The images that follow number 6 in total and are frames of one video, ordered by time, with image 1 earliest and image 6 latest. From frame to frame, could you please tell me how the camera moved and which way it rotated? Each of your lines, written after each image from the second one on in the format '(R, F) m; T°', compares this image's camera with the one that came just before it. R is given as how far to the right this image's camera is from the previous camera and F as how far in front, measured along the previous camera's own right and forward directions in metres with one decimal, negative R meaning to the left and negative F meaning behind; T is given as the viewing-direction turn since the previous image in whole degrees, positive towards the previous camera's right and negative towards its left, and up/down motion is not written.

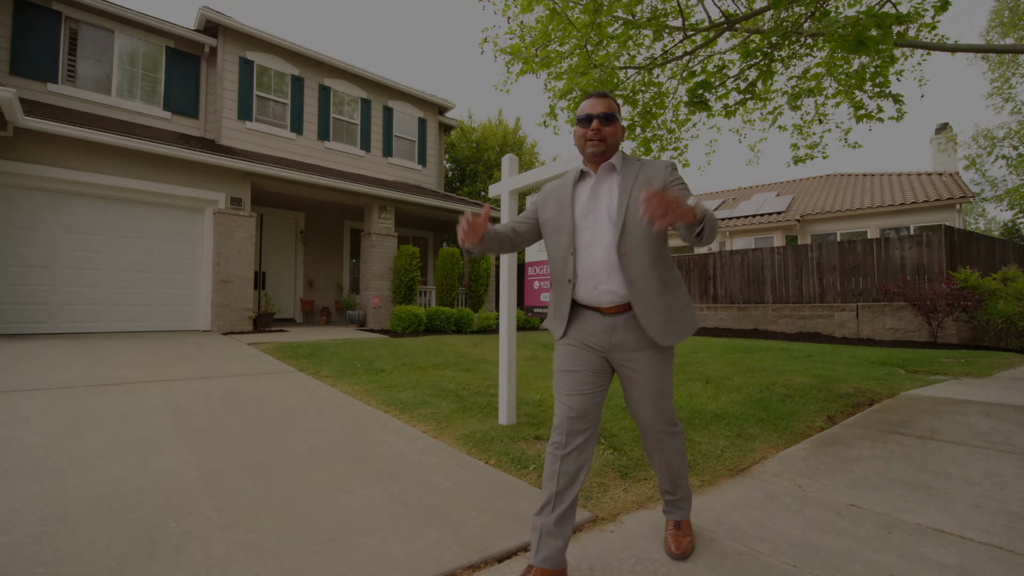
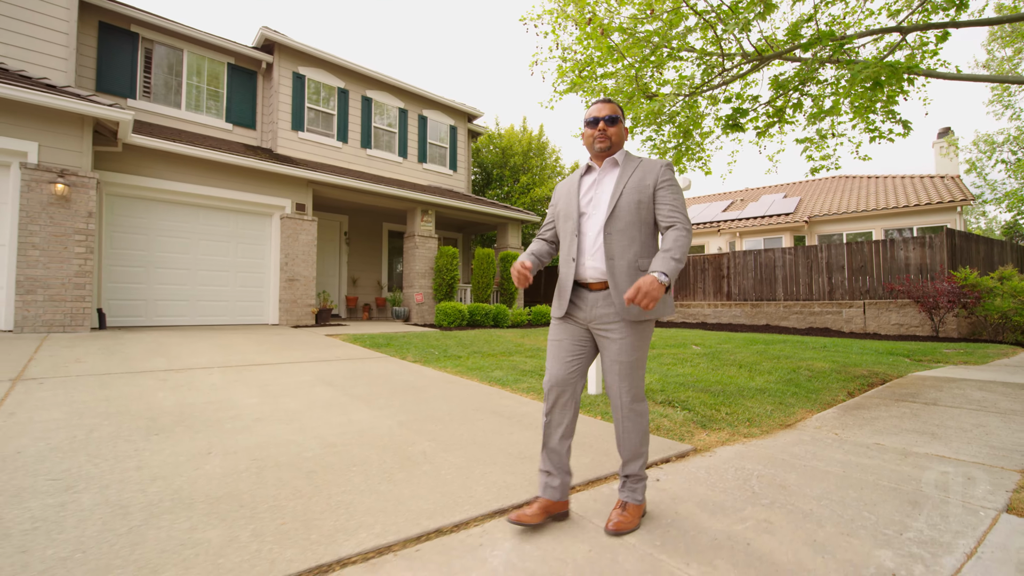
(-0.8, -0.9) m; 0°
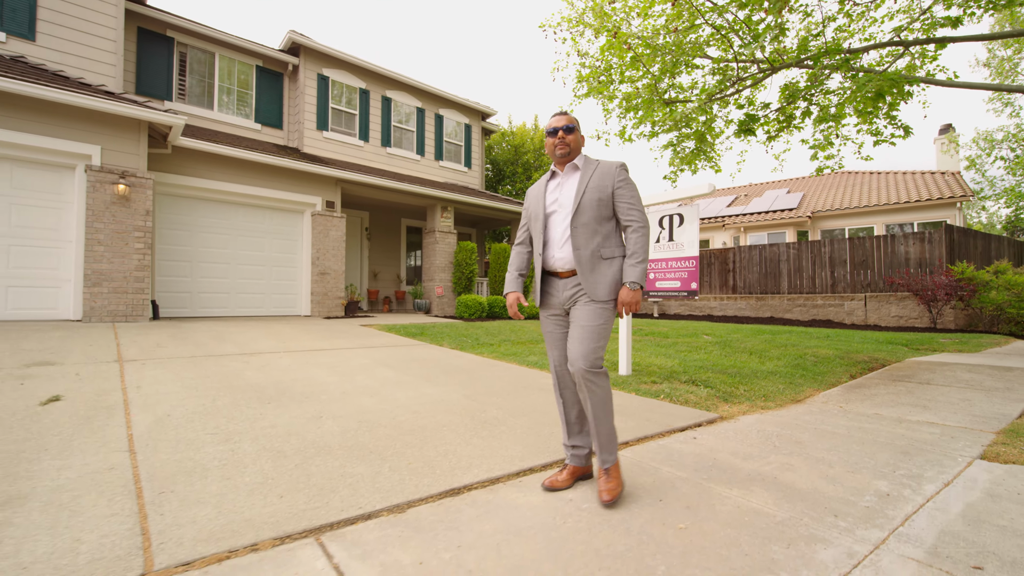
(-0.4, -0.5) m; 0°
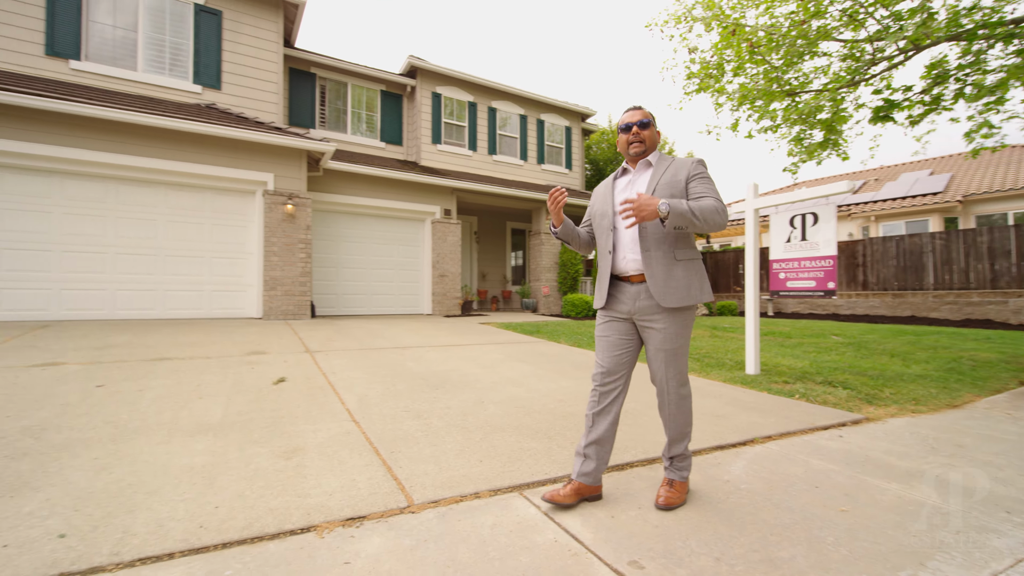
(-0.4, -0.4) m; -11°
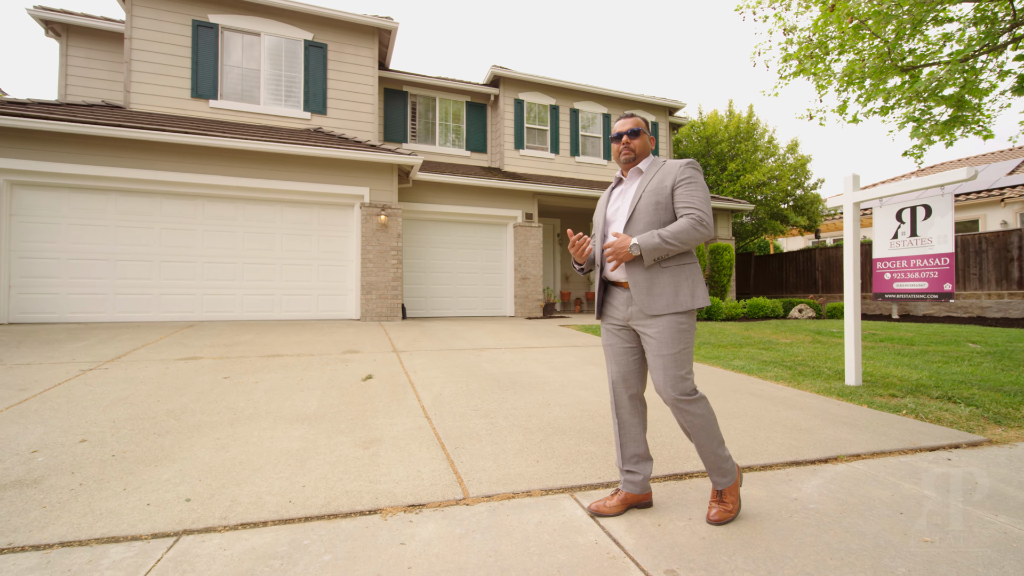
(+0.2, -0.1) m; -11°
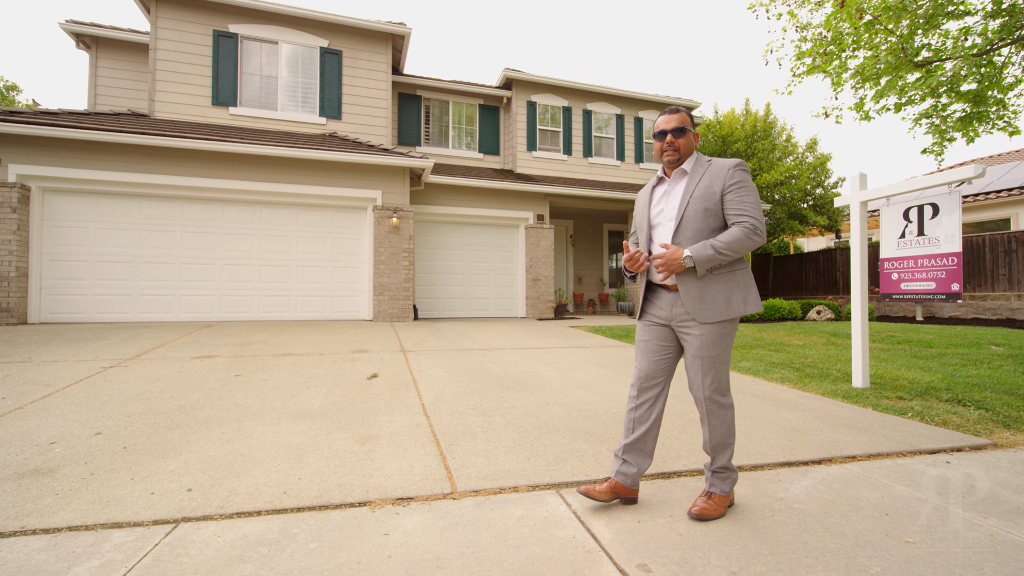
(+0.2, 0.0) m; -2°
